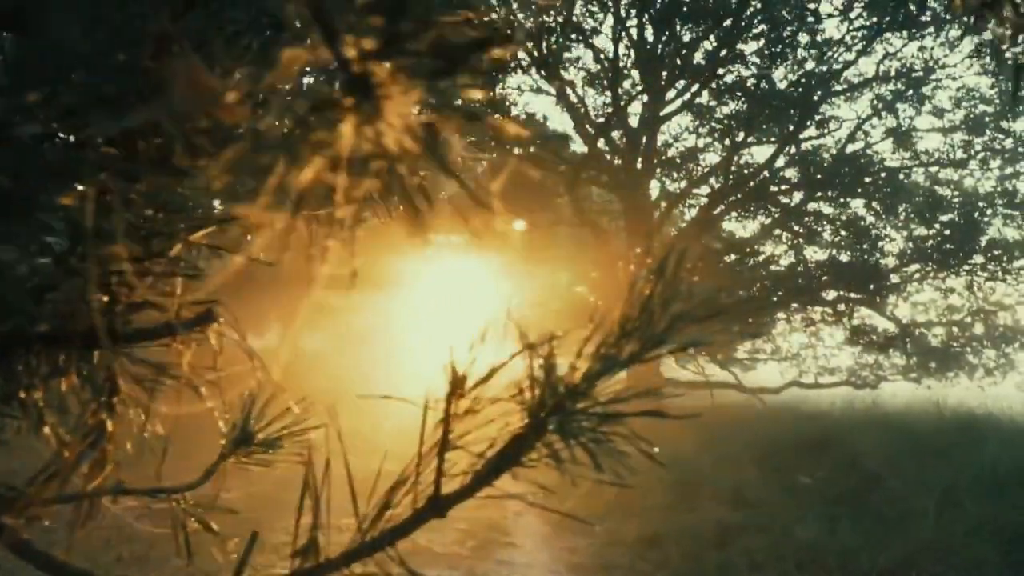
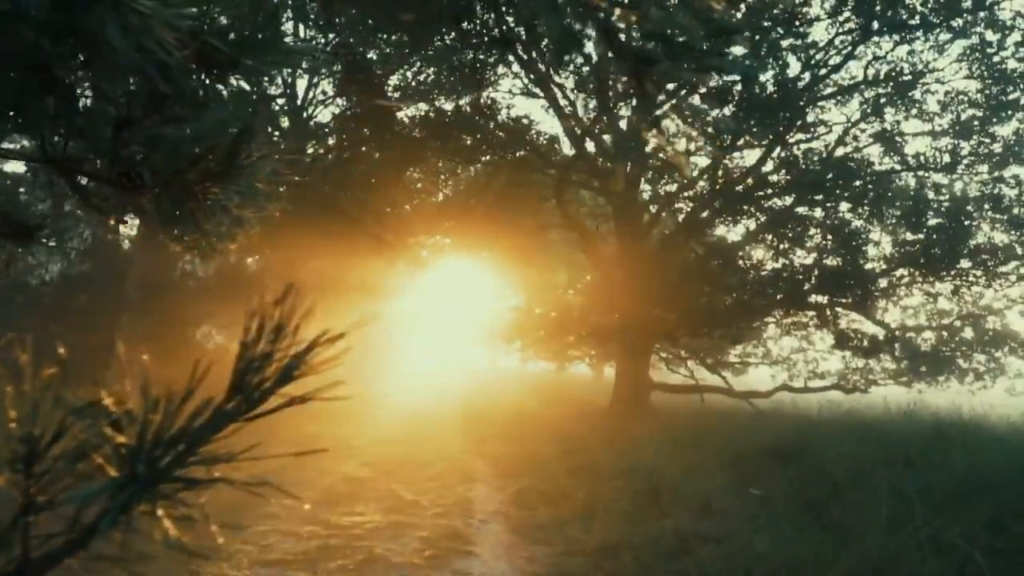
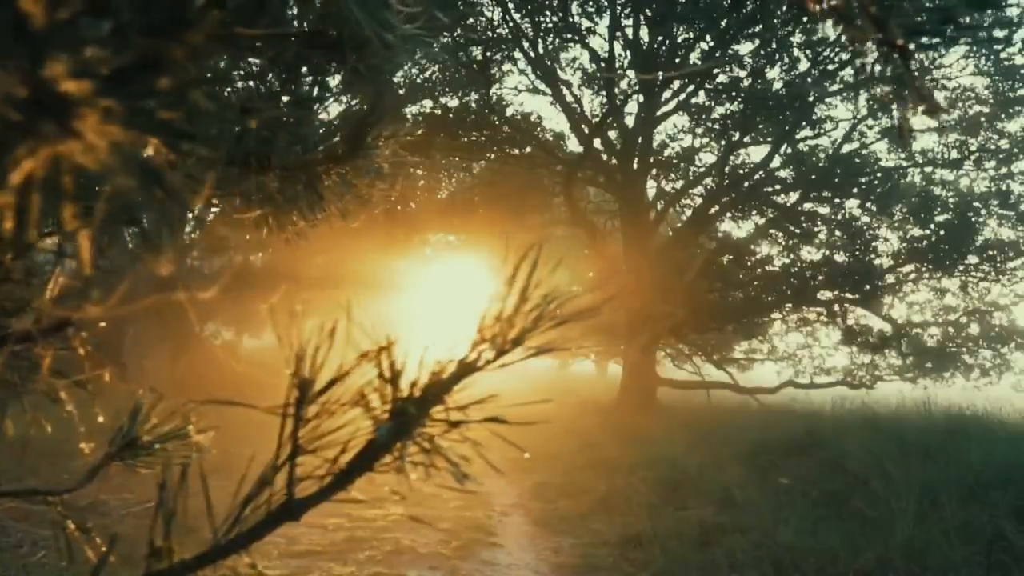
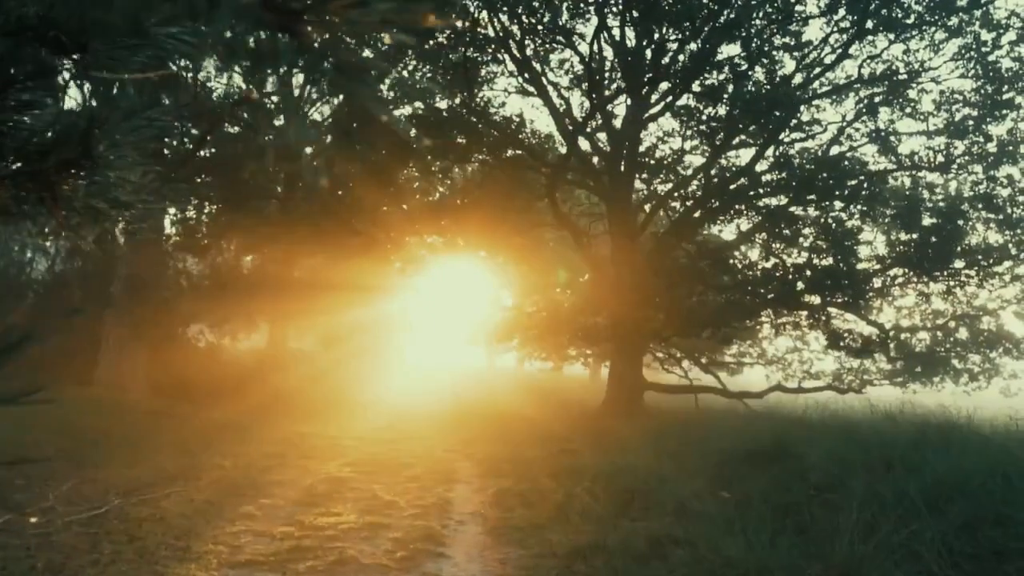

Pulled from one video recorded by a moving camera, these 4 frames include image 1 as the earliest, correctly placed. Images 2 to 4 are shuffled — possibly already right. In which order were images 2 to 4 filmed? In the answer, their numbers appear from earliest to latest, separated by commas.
3, 2, 4
